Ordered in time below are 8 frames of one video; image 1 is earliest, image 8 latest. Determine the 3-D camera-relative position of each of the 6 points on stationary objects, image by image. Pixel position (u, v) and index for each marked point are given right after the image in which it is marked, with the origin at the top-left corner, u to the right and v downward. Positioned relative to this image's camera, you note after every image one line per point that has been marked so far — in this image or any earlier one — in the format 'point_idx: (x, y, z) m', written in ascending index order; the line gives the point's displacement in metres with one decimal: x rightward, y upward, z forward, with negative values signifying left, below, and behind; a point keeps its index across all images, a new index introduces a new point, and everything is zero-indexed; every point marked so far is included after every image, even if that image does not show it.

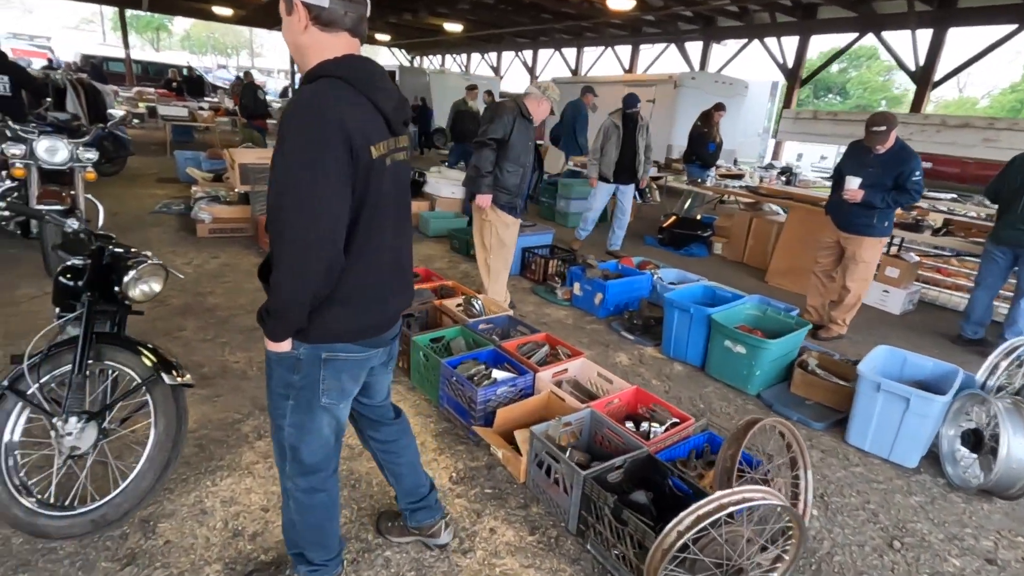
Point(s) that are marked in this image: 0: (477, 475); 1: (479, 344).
0: (-0.2, -0.9, +2.6) m
1: (-0.2, -0.3, +3.3) m
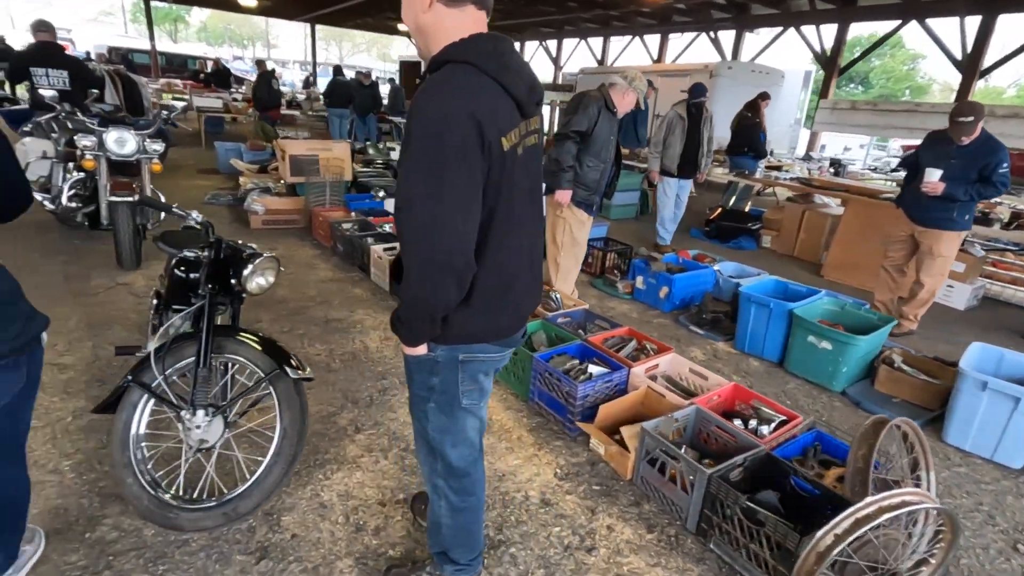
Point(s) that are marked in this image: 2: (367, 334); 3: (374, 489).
0: (+0.3, -0.9, +2.5) m
1: (+0.3, -0.3, +3.2) m
2: (-1.0, -0.3, +3.7) m
3: (-0.6, -0.9, +2.3) m
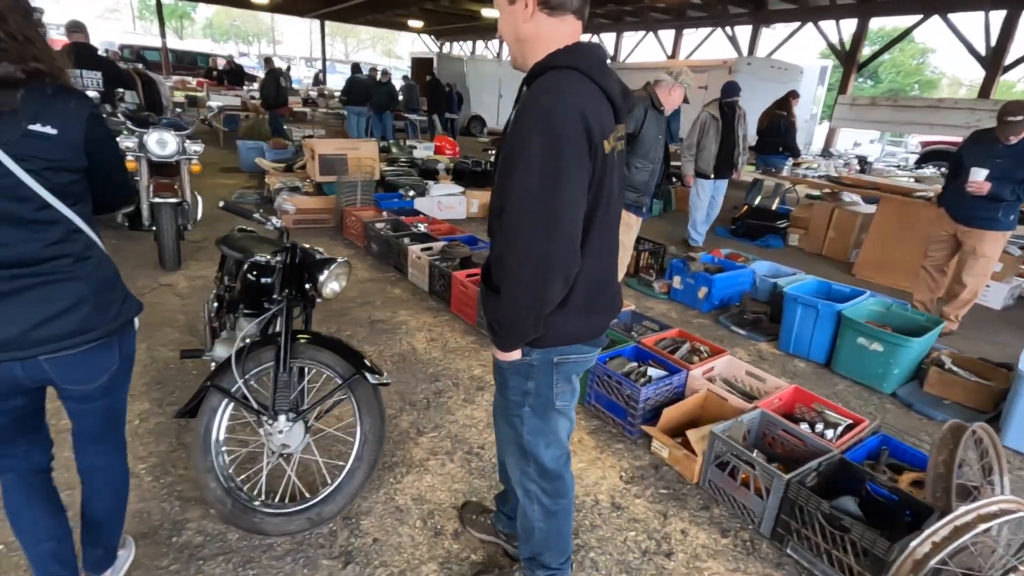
0: (+0.6, -0.9, +2.5) m
1: (+0.6, -0.3, +3.2) m
2: (-0.7, -0.3, +3.7) m
3: (-0.3, -0.9, +2.3) m
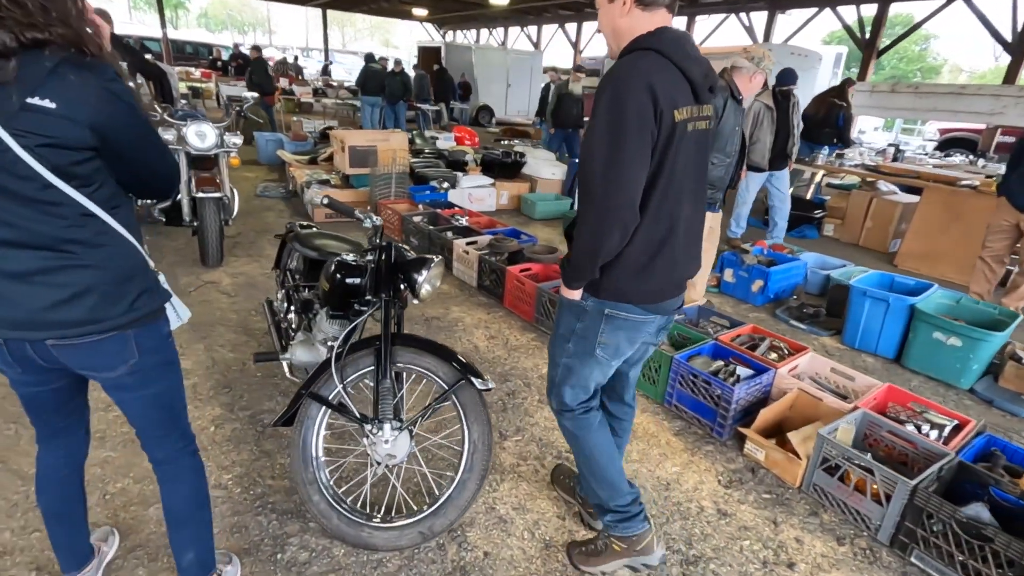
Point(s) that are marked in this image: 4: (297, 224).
0: (+1.1, -0.9, +2.4) m
1: (+1.0, -0.3, +3.1) m
2: (-0.3, -0.3, +3.6) m
3: (+0.1, -0.9, +2.2) m
4: (-1.1, +0.3, +3.0) m
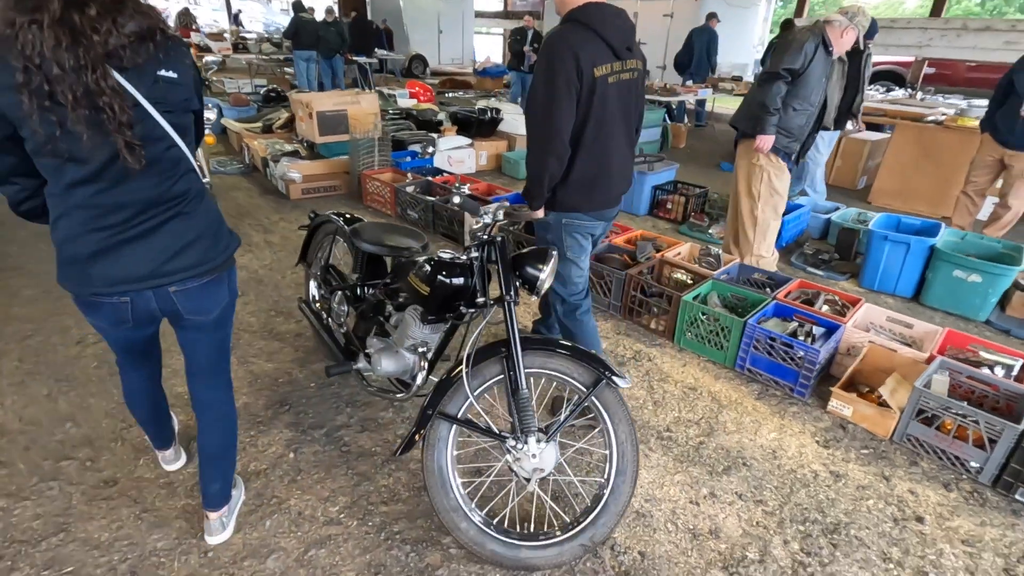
0: (+1.5, -0.7, +2.5) m
1: (+1.4, -0.1, +3.1) m
2: (0.0, -0.1, +3.4) m
3: (+0.6, -0.8, +2.2) m
4: (-0.8, +0.4, +2.7) m
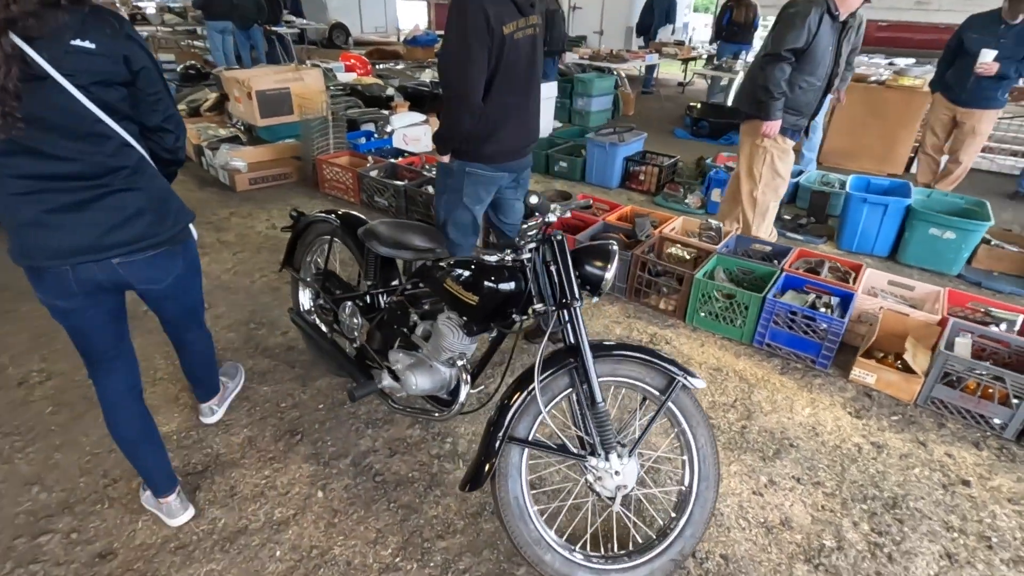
0: (+1.7, -0.6, +2.5) m
1: (+1.4, +0.1, +3.1) m
2: (0.0, -0.1, +3.2) m
3: (+0.8, -0.7, +2.1) m
4: (-0.7, +0.3, +2.3) m
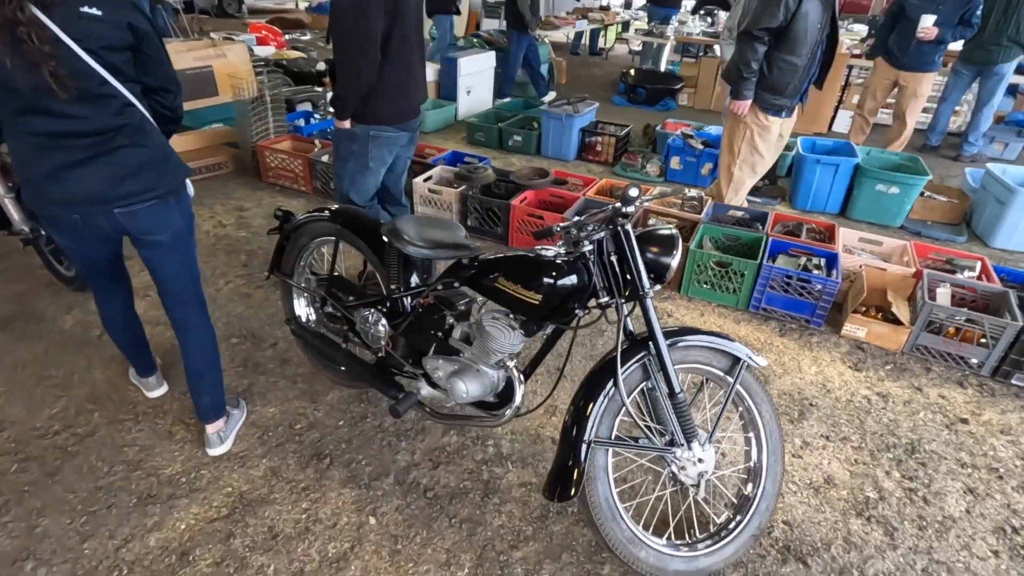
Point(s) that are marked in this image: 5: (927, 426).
0: (+1.8, -0.4, +2.7) m
1: (+1.3, +0.3, +3.2) m
2: (0.0, 0.0, +3.1) m
3: (+1.0, -0.6, +2.2) m
4: (-0.6, +0.3, +2.1) m
5: (+1.8, -0.6, +2.3) m
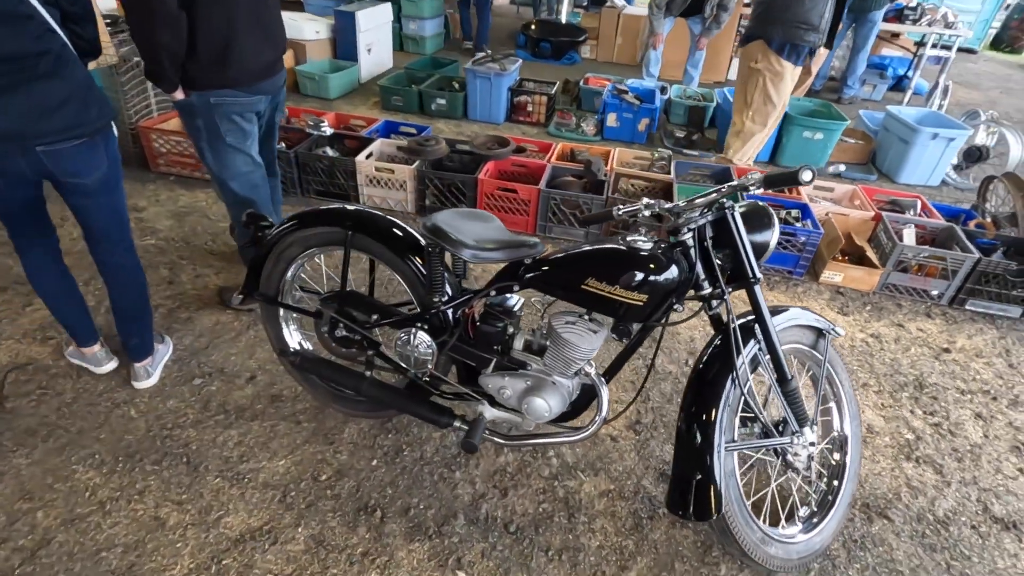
0: (+1.8, -0.1, +2.8) m
1: (+1.2, +0.5, +3.2) m
2: (-0.1, +0.1, +2.9) m
3: (+1.2, -0.5, +2.2) m
4: (-0.5, +0.3, +1.7) m
5: (+1.9, -0.3, +2.5) m
